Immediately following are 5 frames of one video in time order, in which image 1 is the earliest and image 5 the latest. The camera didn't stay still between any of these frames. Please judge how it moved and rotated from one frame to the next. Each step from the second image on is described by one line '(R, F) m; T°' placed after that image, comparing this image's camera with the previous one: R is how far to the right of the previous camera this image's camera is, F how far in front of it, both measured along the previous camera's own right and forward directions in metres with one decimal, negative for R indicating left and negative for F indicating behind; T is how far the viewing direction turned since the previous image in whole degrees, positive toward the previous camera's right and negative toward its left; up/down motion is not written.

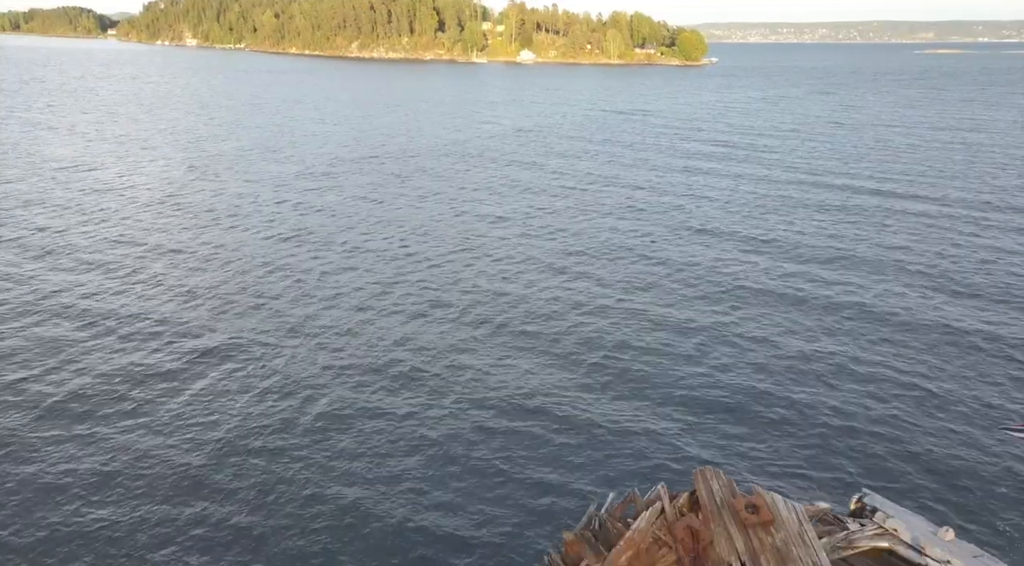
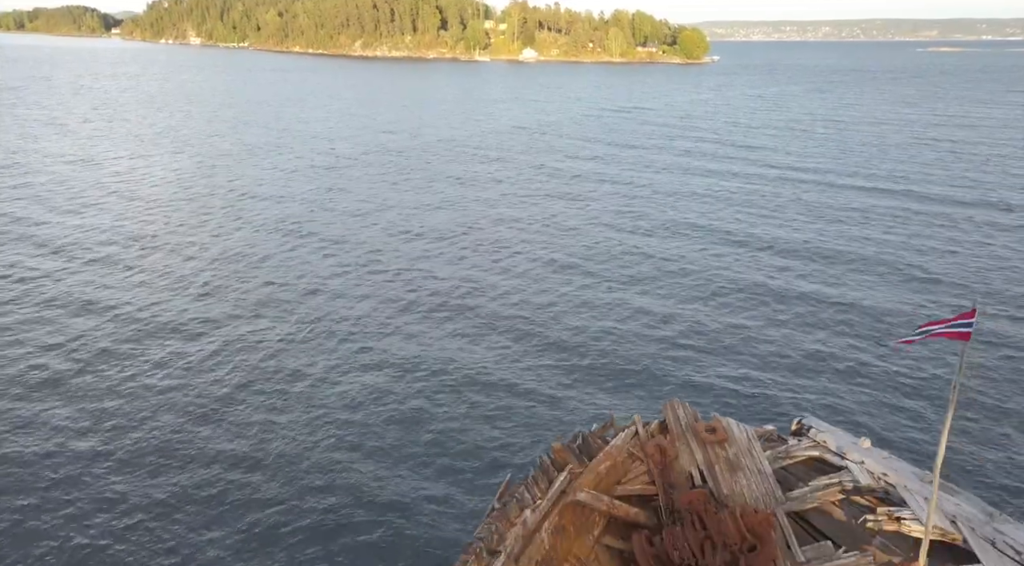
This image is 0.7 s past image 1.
(+0.1, -2.2) m; 0°
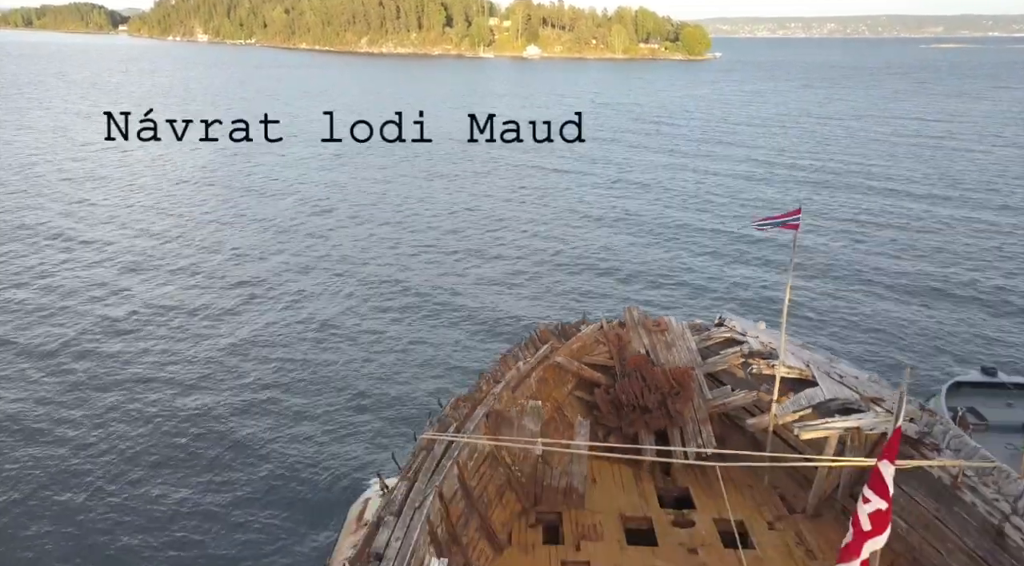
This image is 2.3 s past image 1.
(+0.1, -4.8) m; 0°
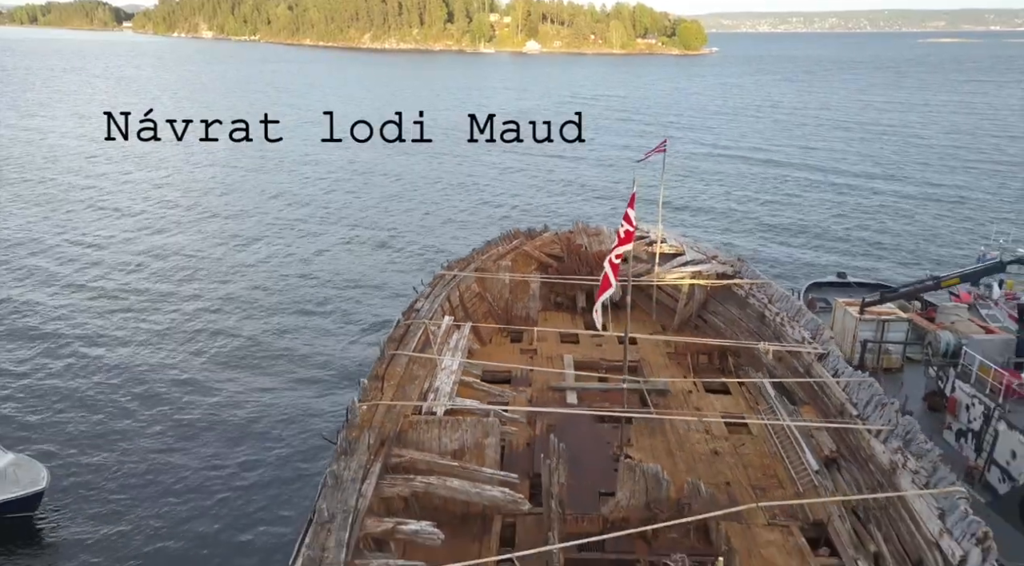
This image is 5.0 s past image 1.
(+0.6, -8.4) m; 0°
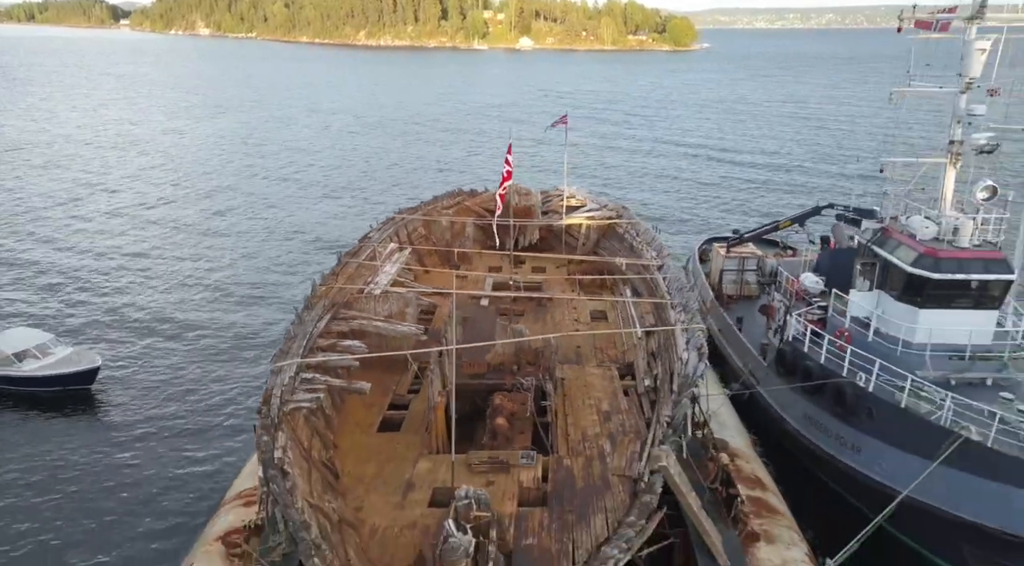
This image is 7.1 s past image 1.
(+2.1, -6.3) m; 0°
